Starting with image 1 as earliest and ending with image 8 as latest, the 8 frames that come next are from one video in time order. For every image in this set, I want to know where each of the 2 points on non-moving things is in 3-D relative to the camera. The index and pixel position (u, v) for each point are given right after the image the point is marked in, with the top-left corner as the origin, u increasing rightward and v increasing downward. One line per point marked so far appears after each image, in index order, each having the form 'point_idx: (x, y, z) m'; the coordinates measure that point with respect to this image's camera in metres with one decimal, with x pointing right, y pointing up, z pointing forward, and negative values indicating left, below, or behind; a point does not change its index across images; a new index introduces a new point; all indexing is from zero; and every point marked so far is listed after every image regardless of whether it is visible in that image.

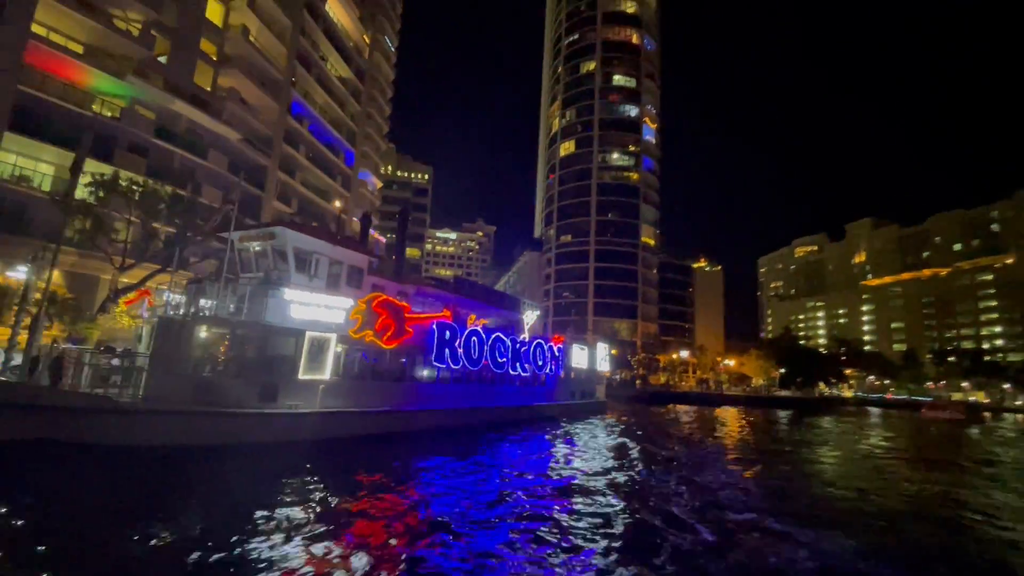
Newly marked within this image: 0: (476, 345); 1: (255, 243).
0: (-1.2, -2.3, +19.5) m
1: (-7.8, +1.3, +15.4) m
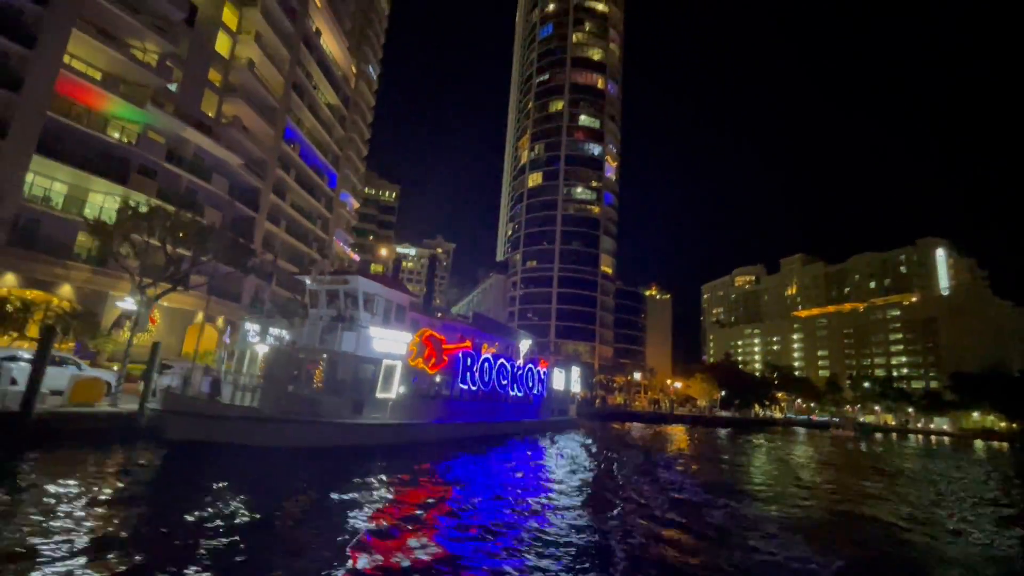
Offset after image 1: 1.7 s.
0: (-1.0, -4.0, +23.7) m
1: (-7.1, 0.0, +19.0) m
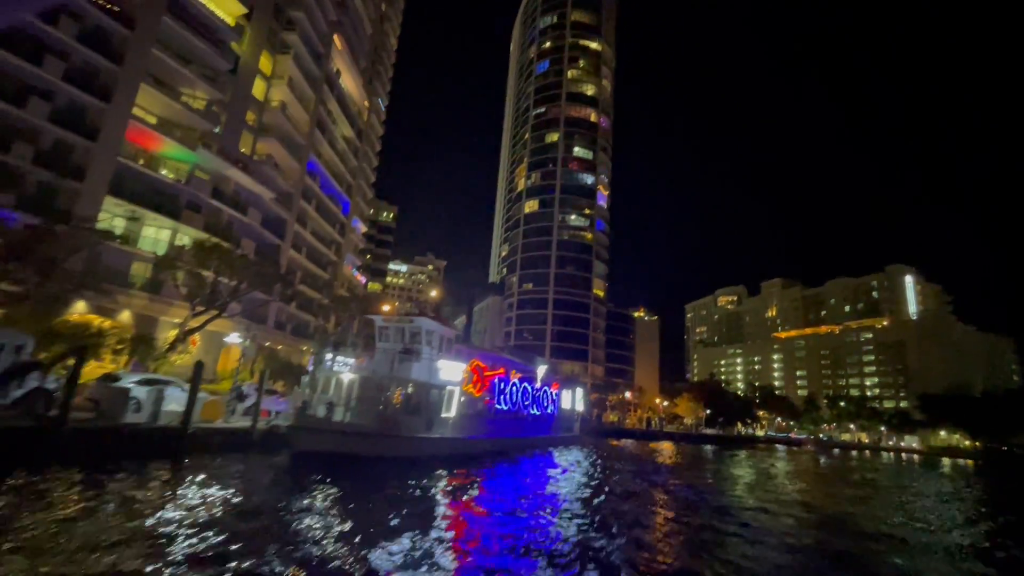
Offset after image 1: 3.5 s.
0: (+0.3, -6.0, +27.7) m
1: (-5.6, -1.8, +23.1) m
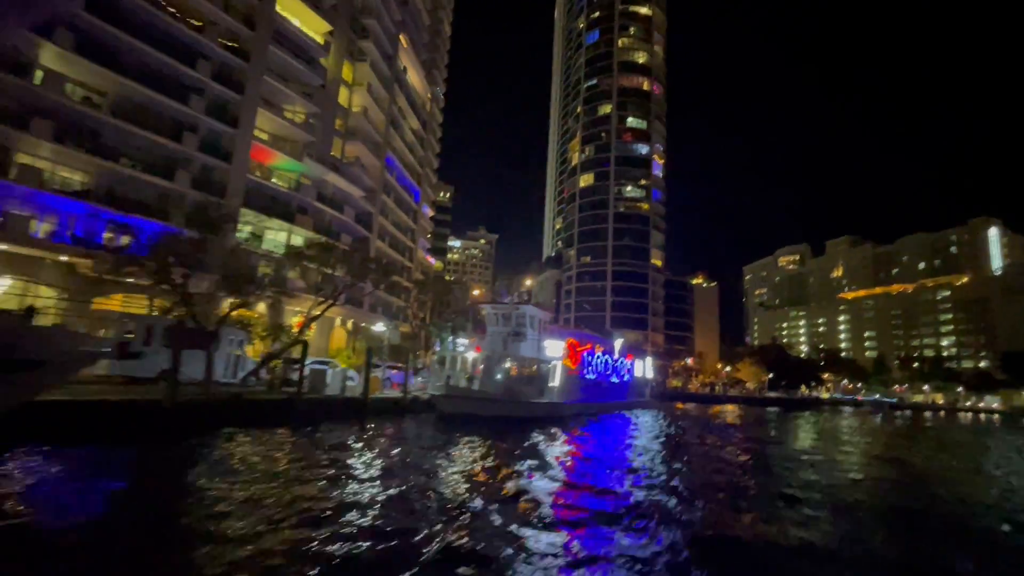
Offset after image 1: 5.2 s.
0: (+5.9, -5.0, +32.0) m
1: (-0.6, -1.3, +27.7) m
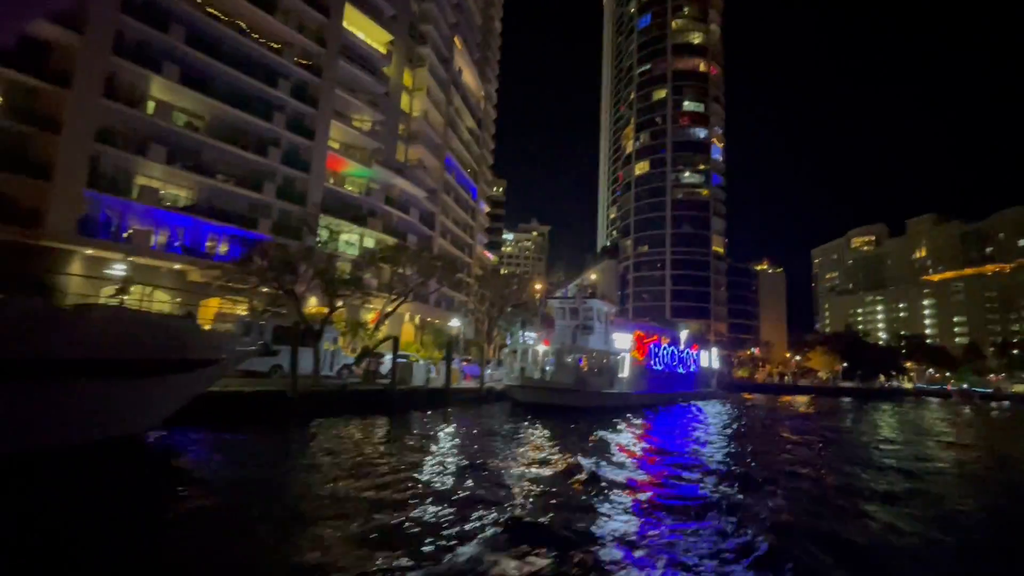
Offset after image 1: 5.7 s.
0: (+10.4, -4.4, +32.3) m
1: (+3.4, -1.0, +28.7) m
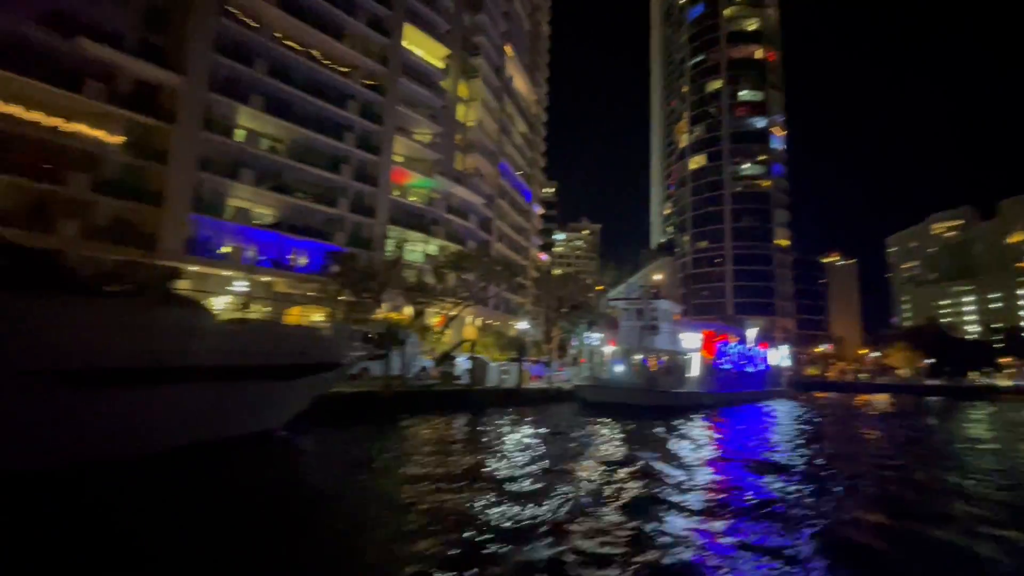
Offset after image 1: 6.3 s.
0: (+14.9, -4.3, +32.0) m
1: (+7.4, -1.1, +29.2) m
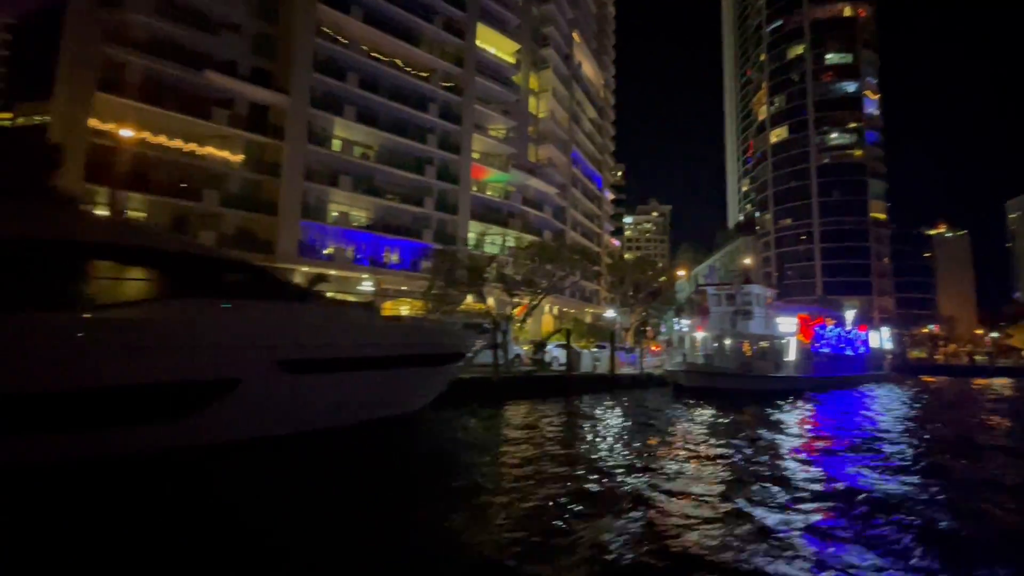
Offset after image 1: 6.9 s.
0: (+20.7, -3.1, +30.9) m
1: (+12.8, -0.2, +29.1) m
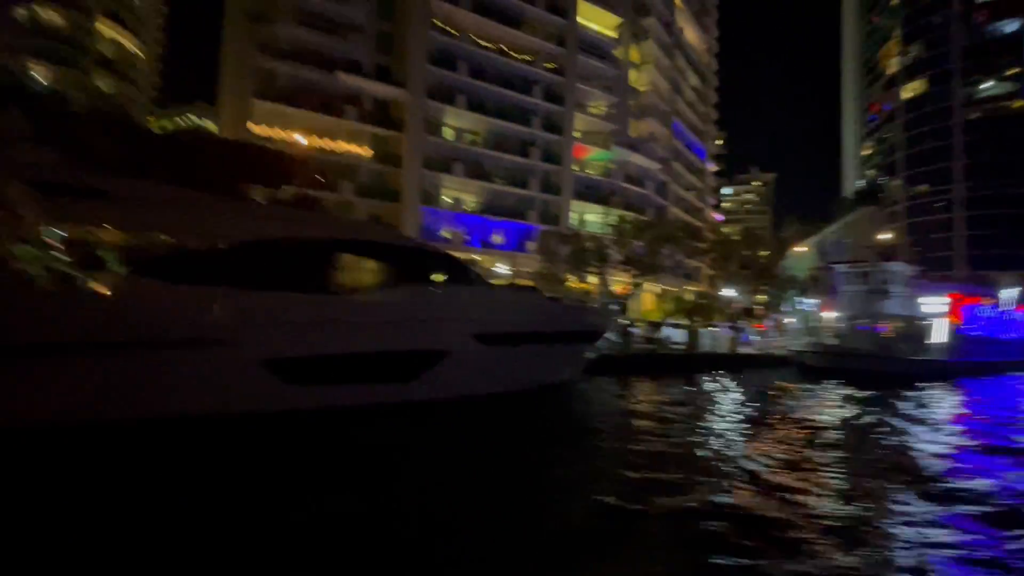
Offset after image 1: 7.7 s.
0: (+27.9, -1.7, +28.1) m
1: (+19.7, +1.1, +27.5) m
